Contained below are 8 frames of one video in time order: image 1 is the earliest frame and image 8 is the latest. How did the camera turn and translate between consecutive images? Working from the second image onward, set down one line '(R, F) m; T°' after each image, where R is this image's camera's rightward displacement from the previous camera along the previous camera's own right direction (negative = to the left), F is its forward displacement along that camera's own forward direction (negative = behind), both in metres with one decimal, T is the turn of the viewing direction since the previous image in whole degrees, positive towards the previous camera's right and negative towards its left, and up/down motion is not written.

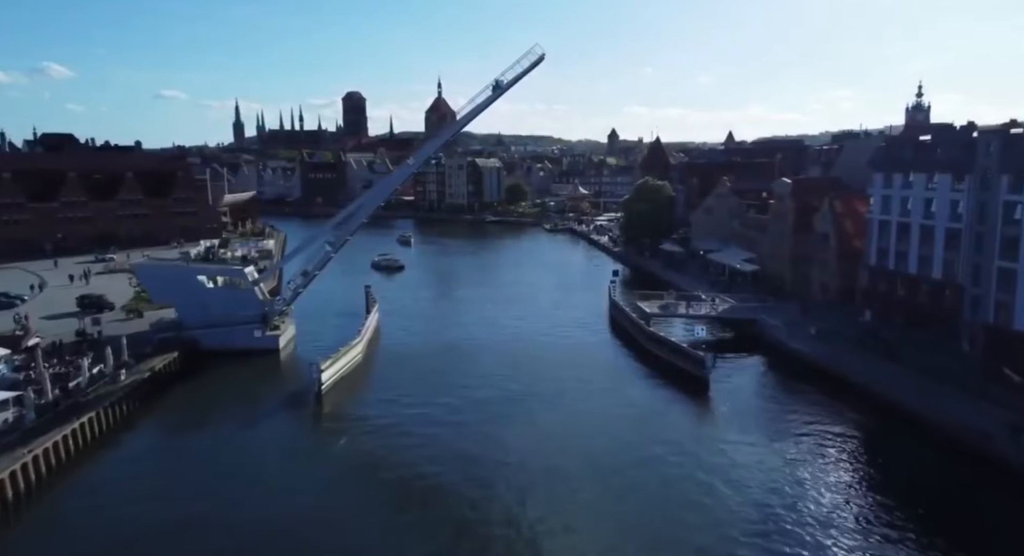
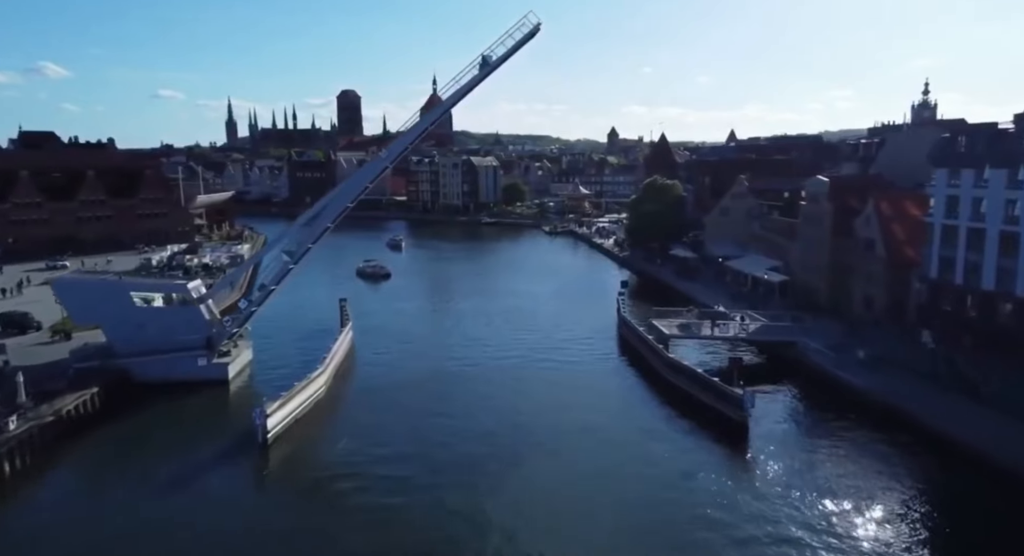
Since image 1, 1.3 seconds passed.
(+0.1, +2.5) m; 0°
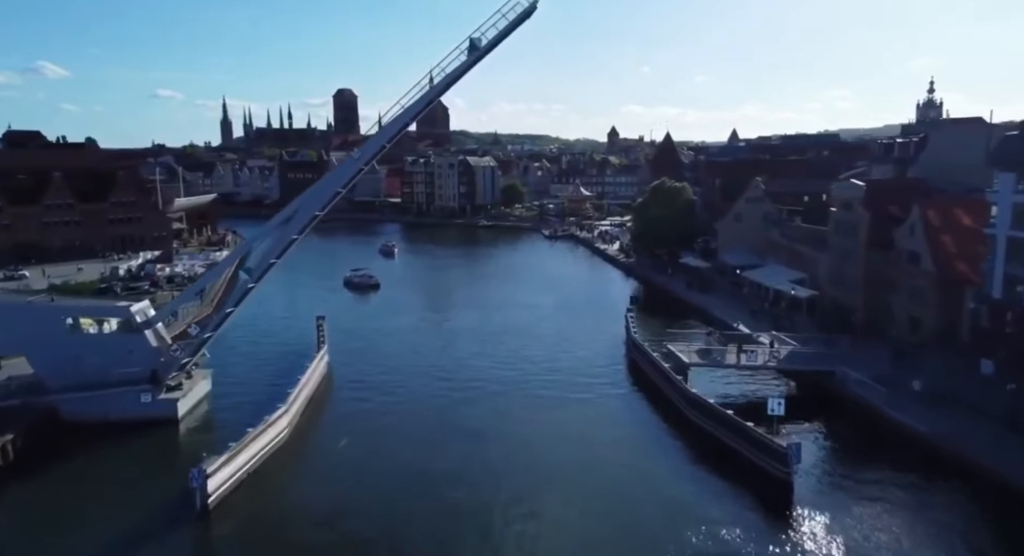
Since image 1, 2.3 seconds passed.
(+0.1, +1.9) m; 0°
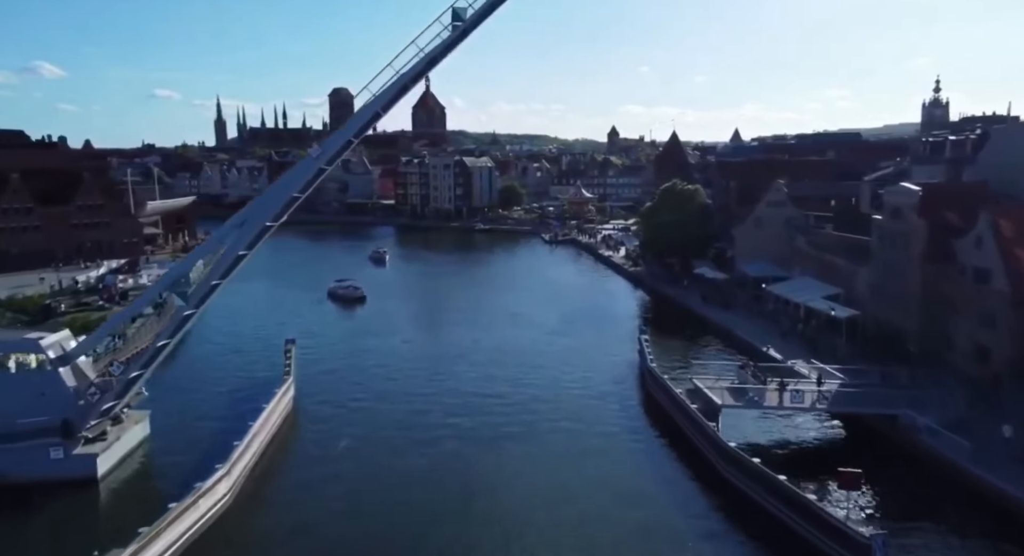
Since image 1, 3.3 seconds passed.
(0.0, +2.1) m; 0°
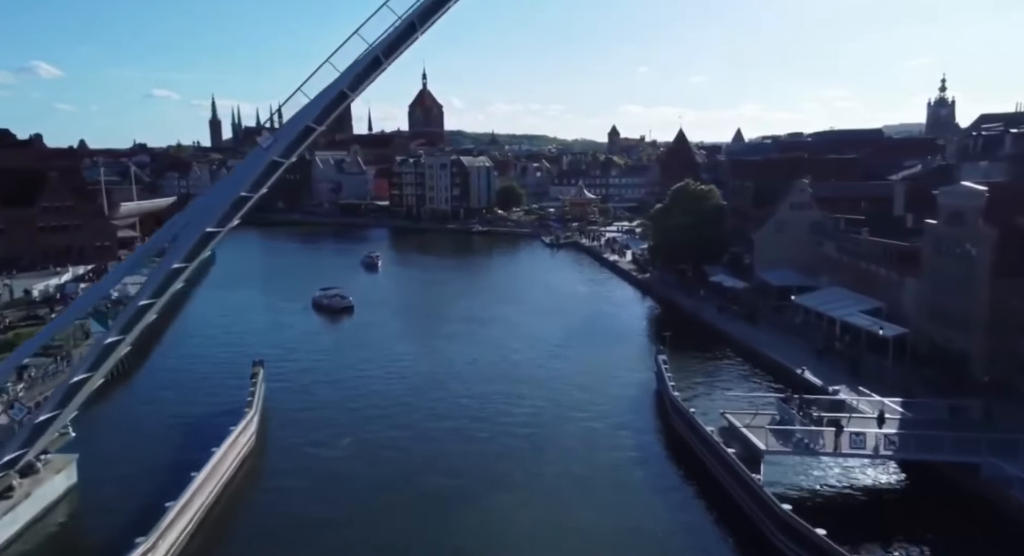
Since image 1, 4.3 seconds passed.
(0.0, +1.8) m; 0°
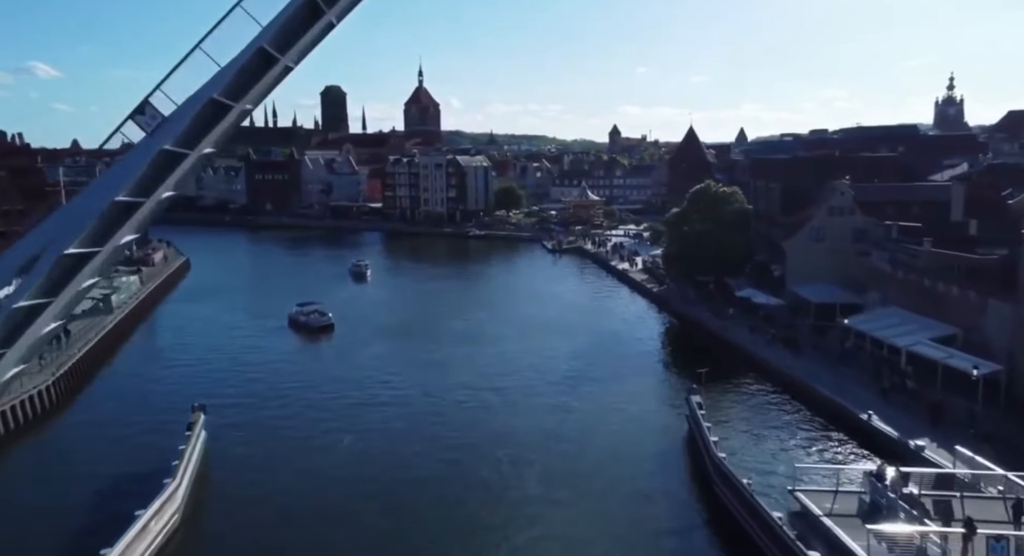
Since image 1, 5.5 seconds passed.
(0.0, +2.4) m; 0°
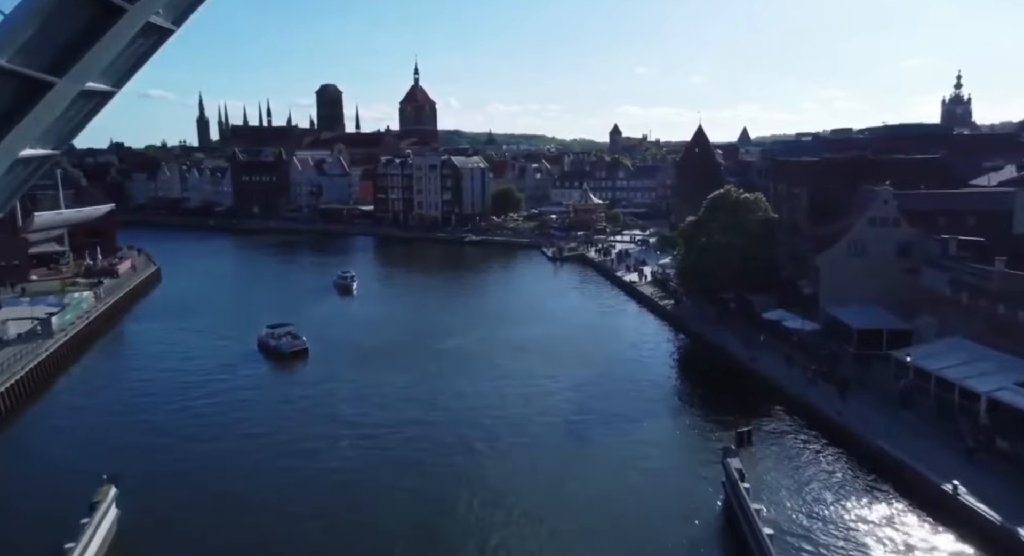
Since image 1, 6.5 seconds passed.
(+0.1, +2.1) m; 0°
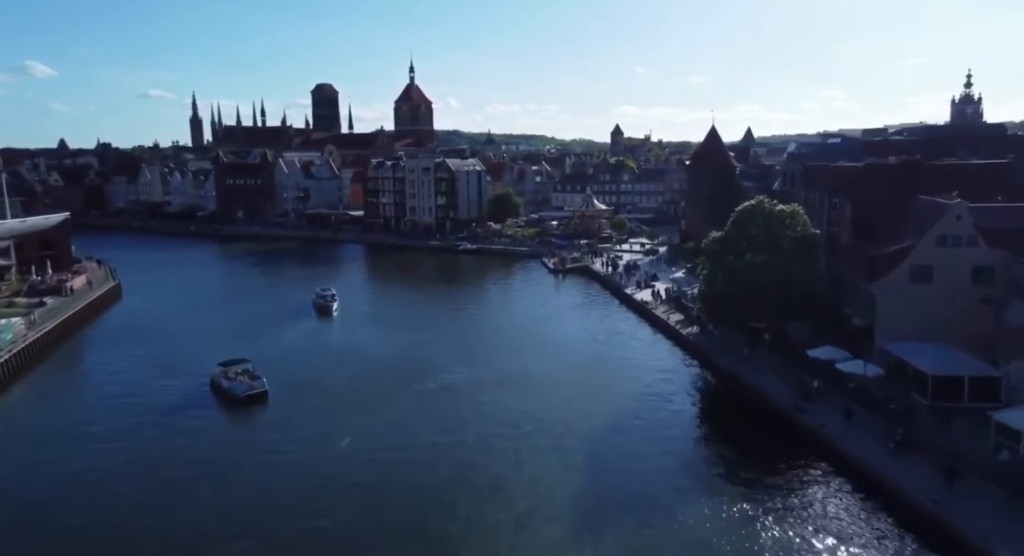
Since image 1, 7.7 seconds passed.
(+0.1, +2.5) m; 0°
